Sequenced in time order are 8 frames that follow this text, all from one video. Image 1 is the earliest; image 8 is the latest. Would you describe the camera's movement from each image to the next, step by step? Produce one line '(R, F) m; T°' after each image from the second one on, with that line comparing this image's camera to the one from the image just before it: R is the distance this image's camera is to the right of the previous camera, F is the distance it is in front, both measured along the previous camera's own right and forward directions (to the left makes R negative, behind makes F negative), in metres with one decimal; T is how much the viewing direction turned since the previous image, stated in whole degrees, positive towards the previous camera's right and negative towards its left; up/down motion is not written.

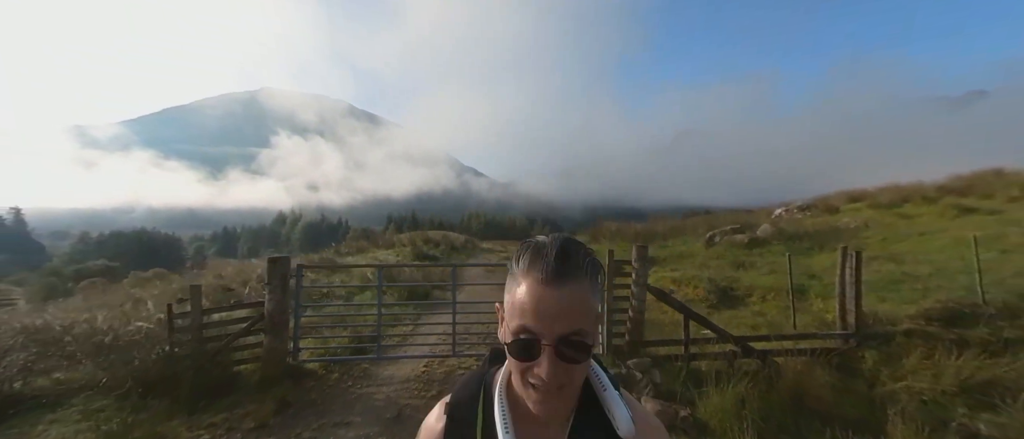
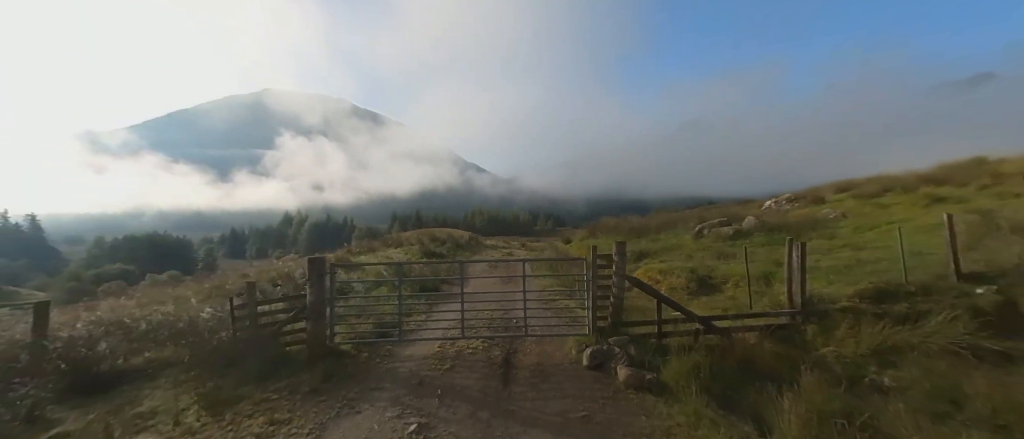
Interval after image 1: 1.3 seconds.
(+0.2, -1.4) m; -1°
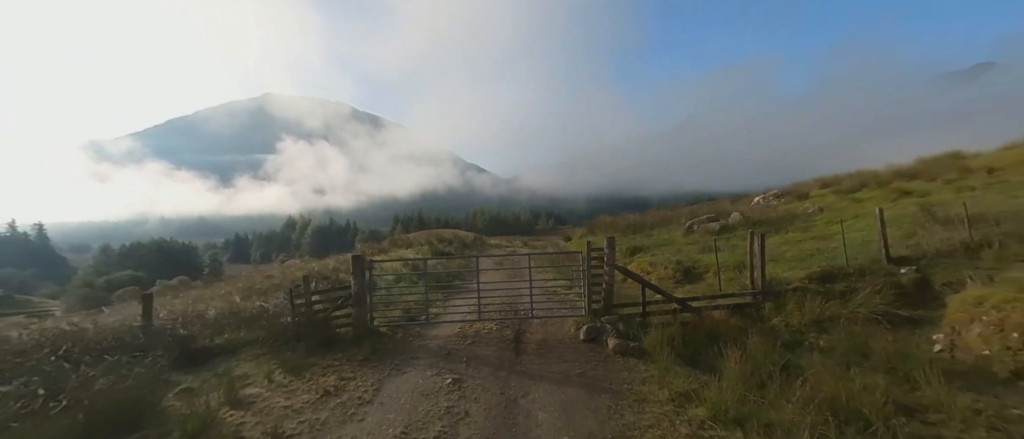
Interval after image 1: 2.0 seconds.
(-0.2, -1.8) m; 0°
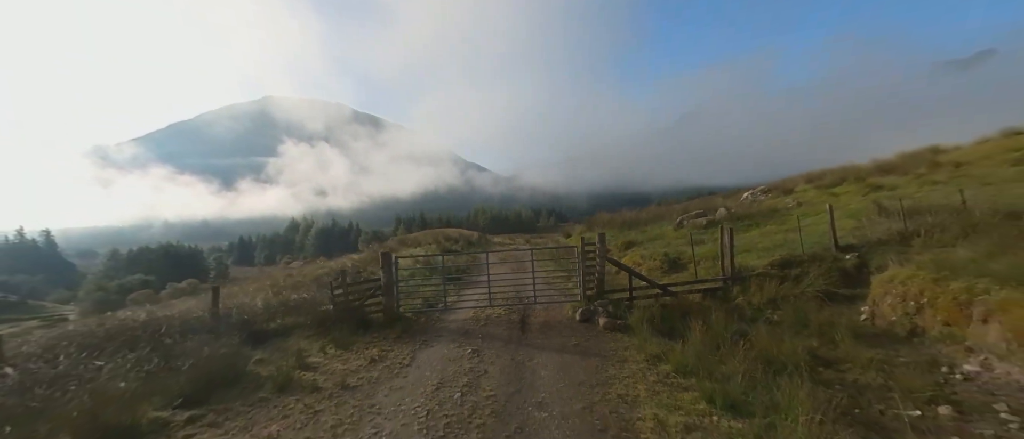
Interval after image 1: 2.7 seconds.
(-0.1, -1.8) m; 0°
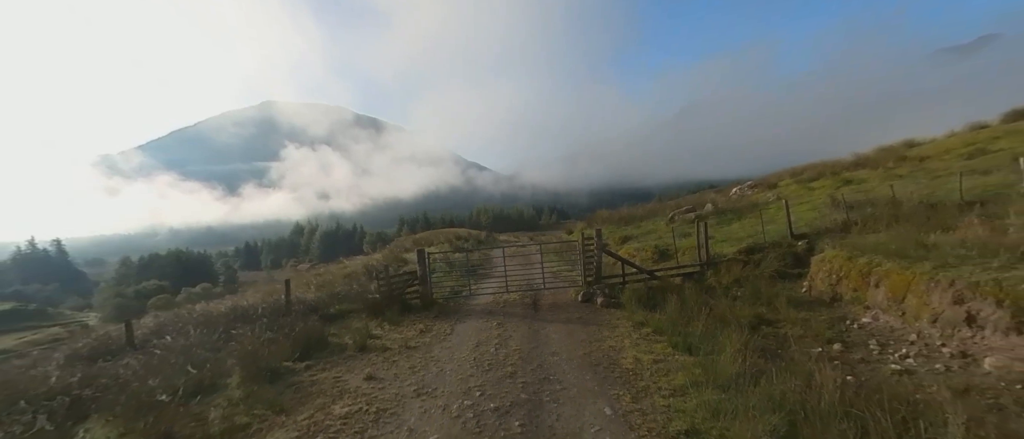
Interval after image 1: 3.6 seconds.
(-0.4, -2.5) m; 0°
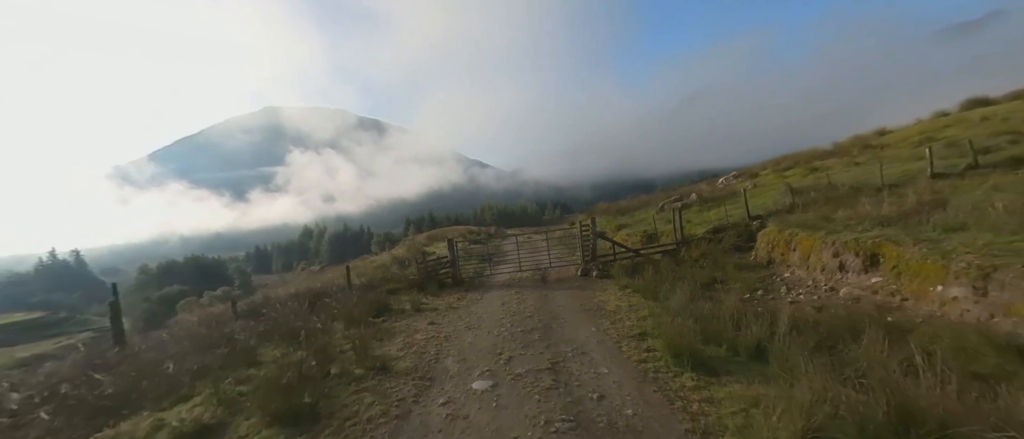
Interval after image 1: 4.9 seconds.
(-0.3, -3.5) m; -1°
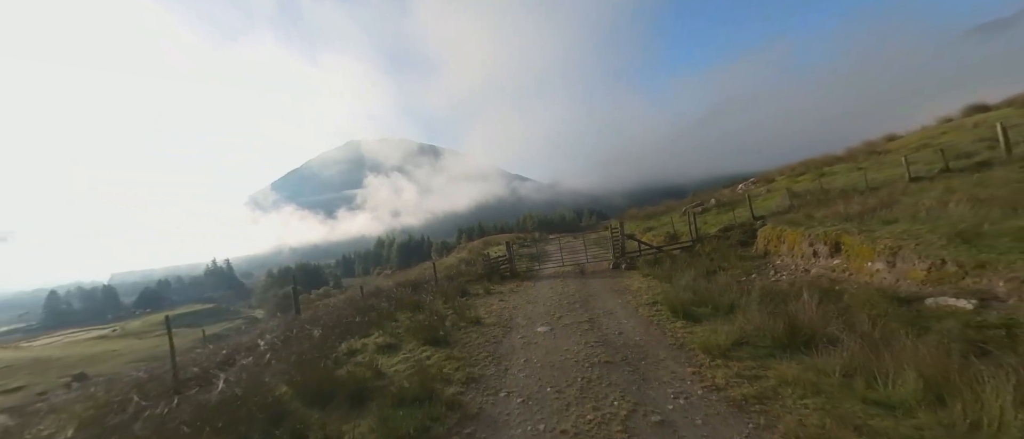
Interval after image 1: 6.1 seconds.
(-0.3, -4.0) m; -5°
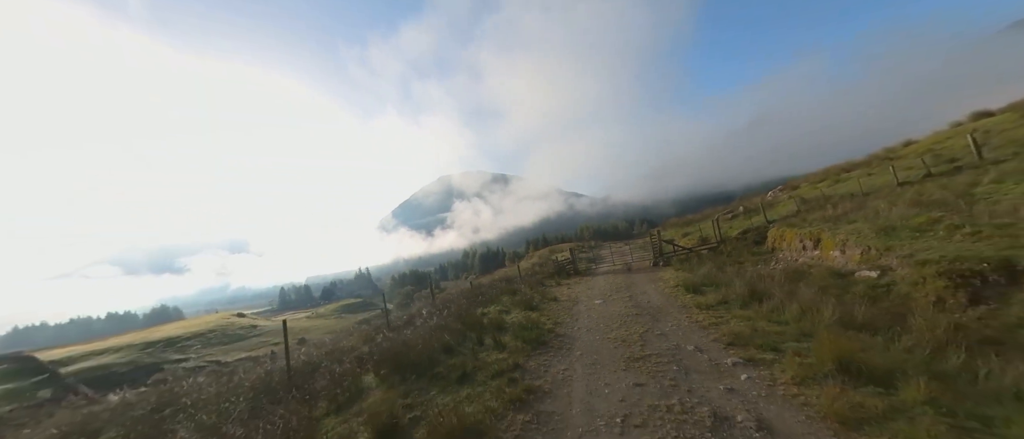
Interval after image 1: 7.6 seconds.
(-0.3, -6.2) m; -8°
